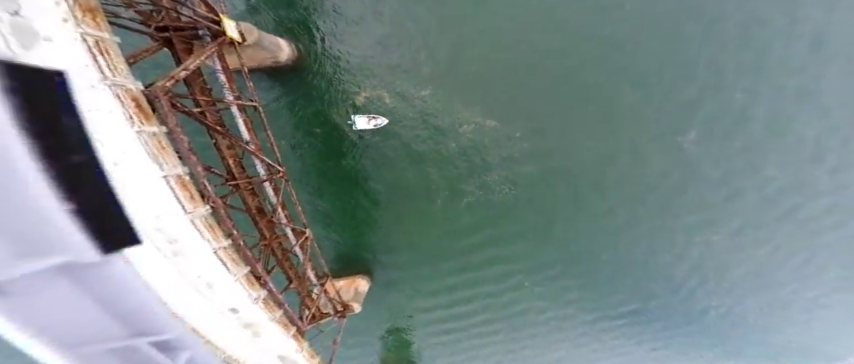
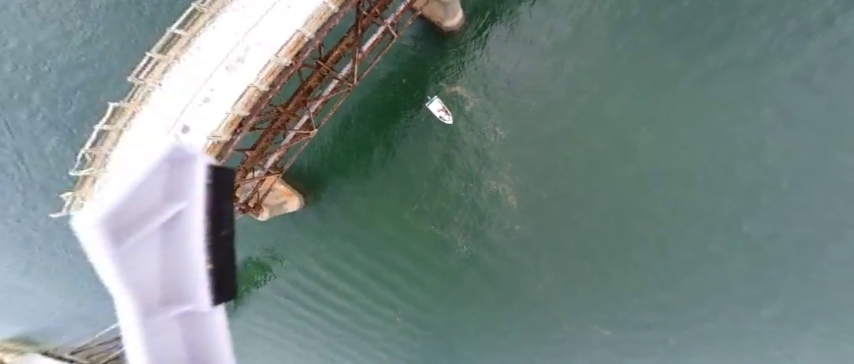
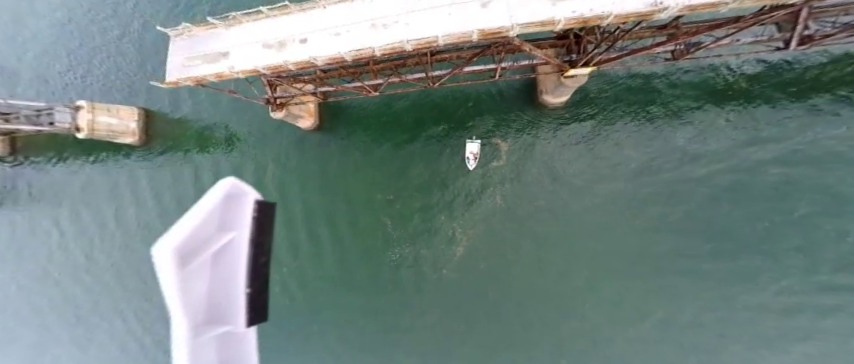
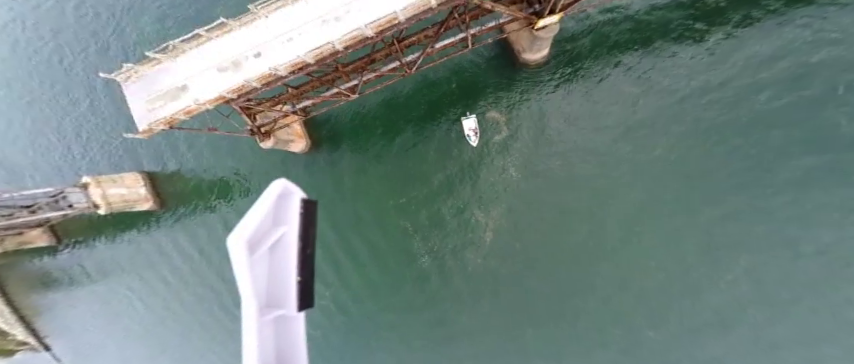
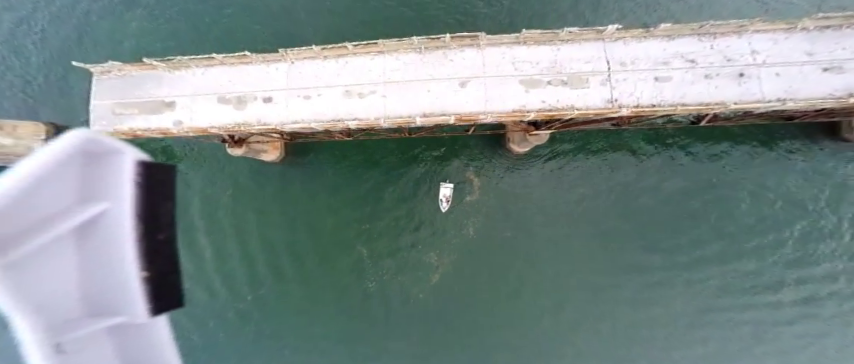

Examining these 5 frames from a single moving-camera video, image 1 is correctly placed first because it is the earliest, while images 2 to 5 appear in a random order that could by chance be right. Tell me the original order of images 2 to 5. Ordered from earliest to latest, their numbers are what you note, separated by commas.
2, 4, 3, 5
